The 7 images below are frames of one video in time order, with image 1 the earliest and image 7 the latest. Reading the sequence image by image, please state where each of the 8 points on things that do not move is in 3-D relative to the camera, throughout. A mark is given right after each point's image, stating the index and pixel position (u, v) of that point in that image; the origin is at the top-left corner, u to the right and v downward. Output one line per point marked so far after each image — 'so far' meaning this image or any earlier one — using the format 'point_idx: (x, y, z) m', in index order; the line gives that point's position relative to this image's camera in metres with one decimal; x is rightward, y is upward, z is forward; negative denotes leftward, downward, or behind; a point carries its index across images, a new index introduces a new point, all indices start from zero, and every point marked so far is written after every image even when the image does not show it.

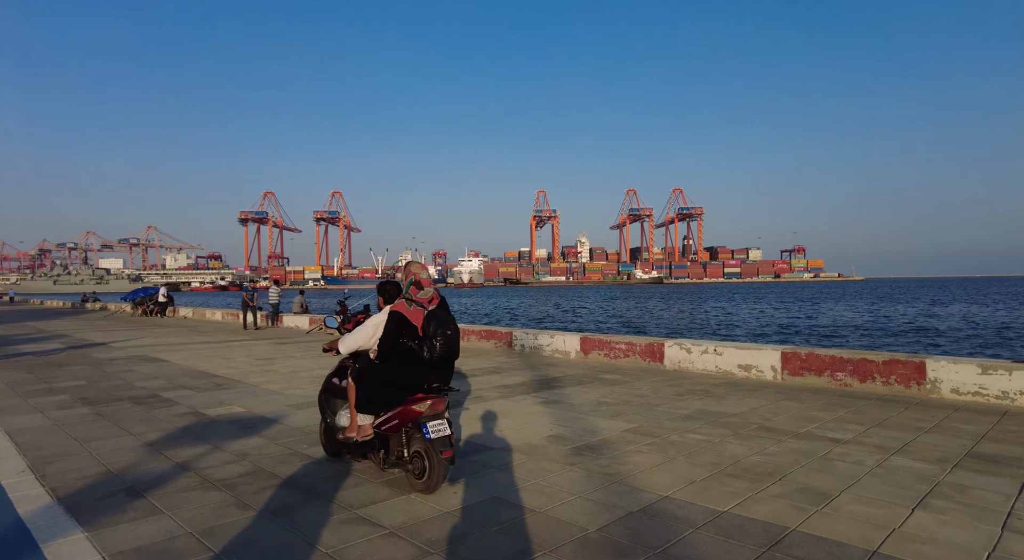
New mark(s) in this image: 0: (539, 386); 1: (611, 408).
0: (+0.3, -1.3, +7.6) m
1: (+1.0, -1.3, +6.0) m
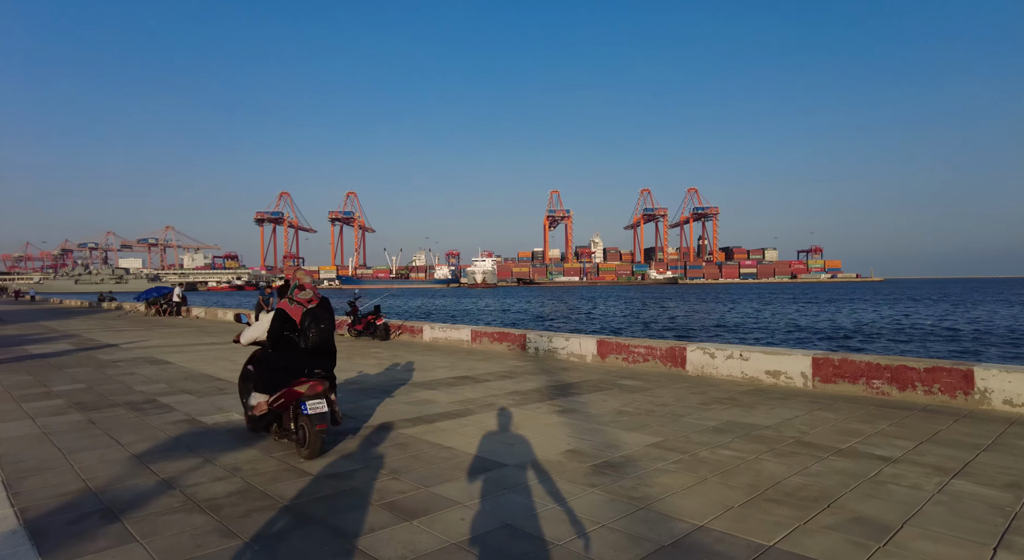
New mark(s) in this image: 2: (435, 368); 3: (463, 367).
0: (+0.5, -1.3, +7.2) m
1: (+1.1, -1.3, +5.6) m
2: (-1.2, -1.4, +9.6) m
3: (-0.8, -1.4, +9.8) m
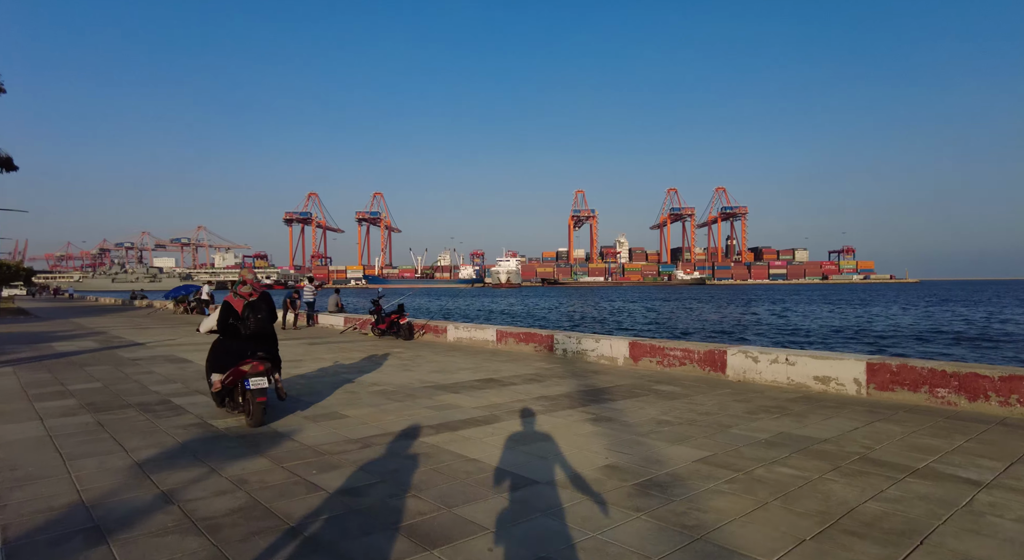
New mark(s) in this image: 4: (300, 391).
0: (+0.8, -1.3, +6.7) m
1: (+1.3, -1.2, +5.1) m
2: (-0.8, -1.3, +9.2) m
3: (-0.4, -1.3, +9.4) m
4: (-2.5, -1.3, +7.3) m
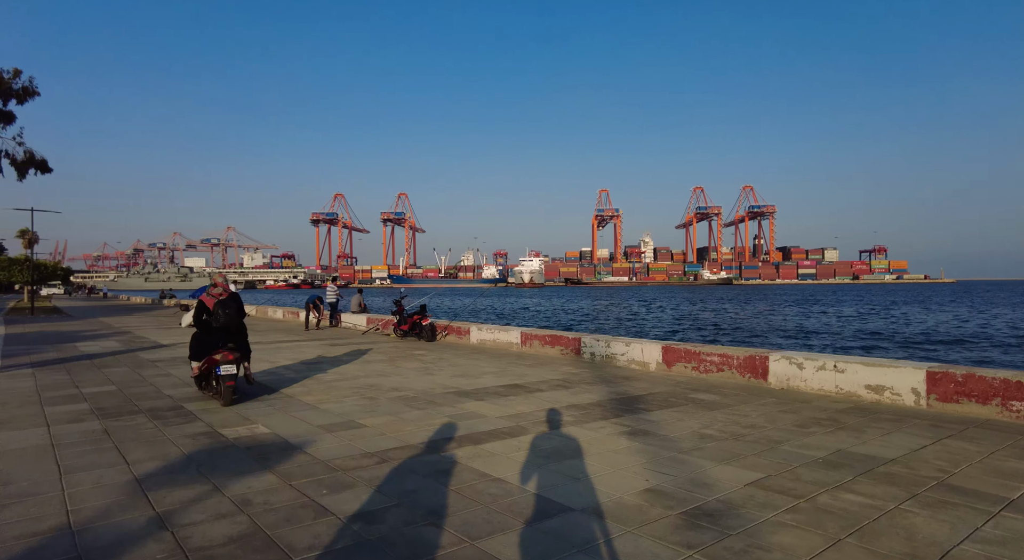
0: (+1.1, -1.3, +6.3) m
1: (+1.5, -1.2, +4.7) m
2: (-0.4, -1.3, +8.8) m
3: (0.0, -1.4, +9.0) m
4: (-2.2, -1.3, +6.9) m
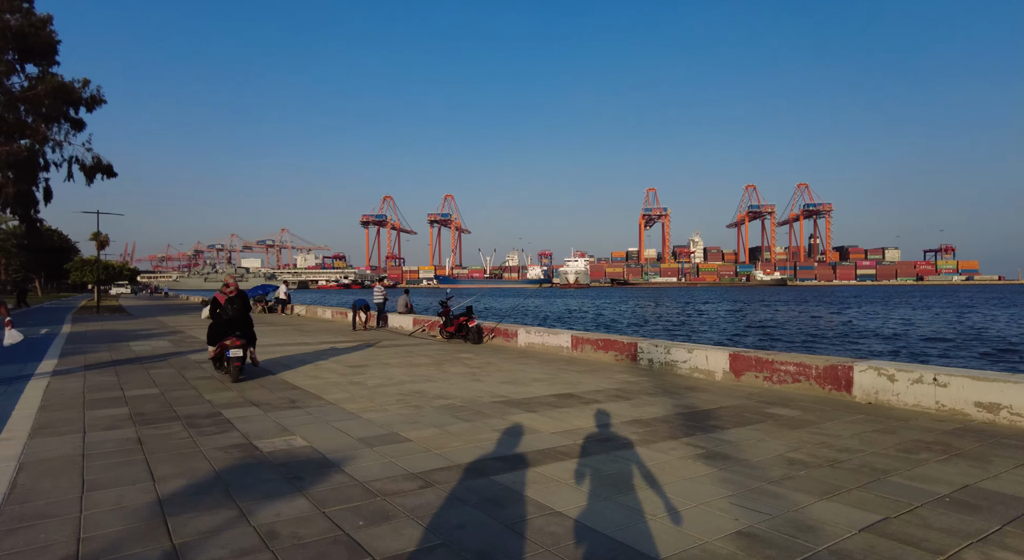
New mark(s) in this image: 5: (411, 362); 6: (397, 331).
0: (+1.6, -1.3, +5.6) m
1: (+1.9, -1.3, +4.0) m
2: (+0.3, -1.4, +8.3) m
3: (+0.7, -1.4, +8.4) m
4: (-1.6, -1.3, +6.6) m
5: (-1.7, -1.4, +10.3) m
6: (-3.2, -1.4, +17.1) m
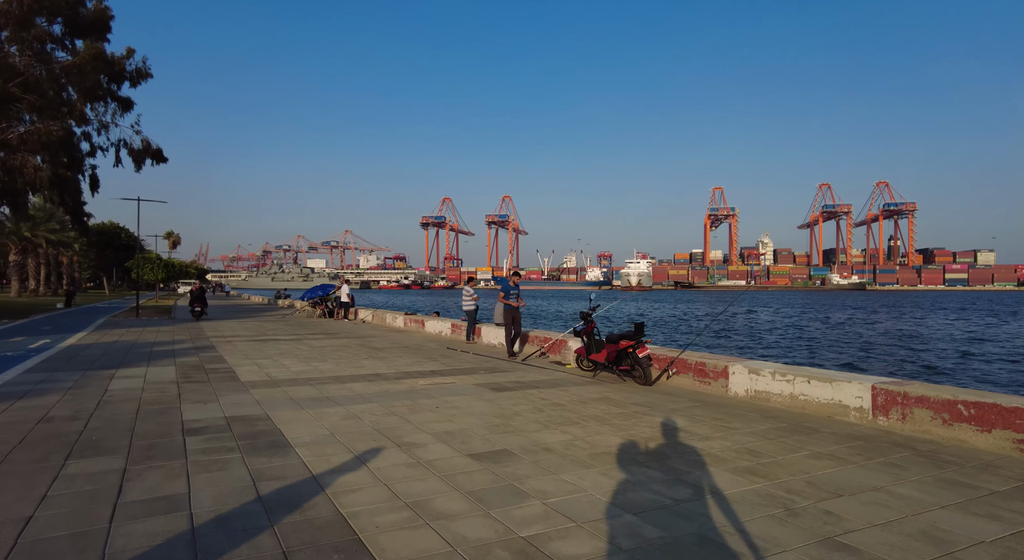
0: (+3.5, -1.3, +0.2) m
1: (+3.7, -1.3, -1.4) m
2: (+2.5, -1.4, +3.0) m
3: (+2.9, -1.4, +3.1) m
4: (+0.4, -1.3, +1.4) m
5: (+0.7, -1.4, +5.2) m
6: (-0.2, -1.4, +12.1) m
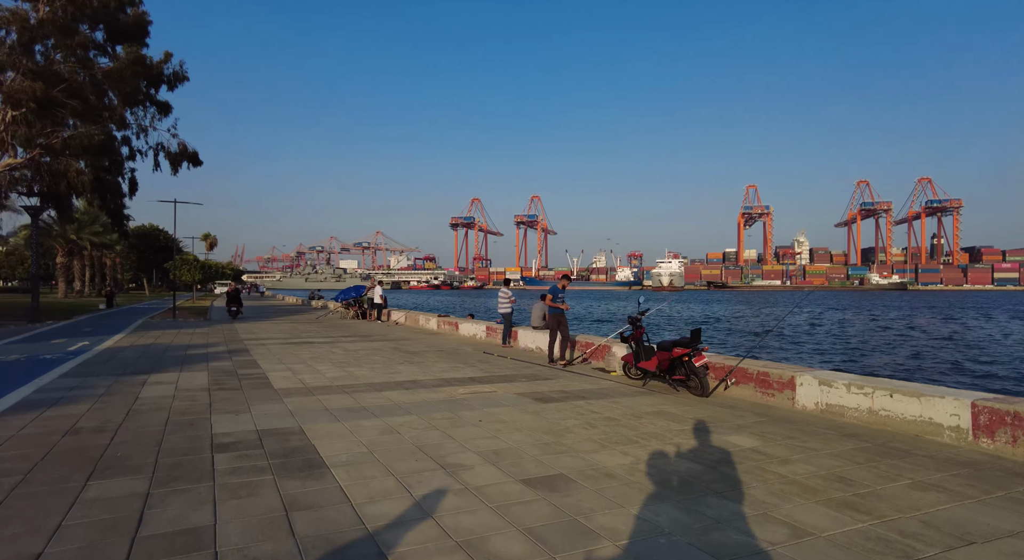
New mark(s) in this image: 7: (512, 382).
0: (+3.7, -1.3, -0.4) m
1: (+3.8, -1.3, -2.1) m
2: (+2.8, -1.4, +2.4) m
3: (+3.2, -1.4, +2.4) m
4: (+0.6, -1.3, +0.9) m
5: (+1.1, -1.4, +4.6) m
6: (+0.5, -1.4, +11.5) m
7: (0.0, -1.4, +8.6) m
